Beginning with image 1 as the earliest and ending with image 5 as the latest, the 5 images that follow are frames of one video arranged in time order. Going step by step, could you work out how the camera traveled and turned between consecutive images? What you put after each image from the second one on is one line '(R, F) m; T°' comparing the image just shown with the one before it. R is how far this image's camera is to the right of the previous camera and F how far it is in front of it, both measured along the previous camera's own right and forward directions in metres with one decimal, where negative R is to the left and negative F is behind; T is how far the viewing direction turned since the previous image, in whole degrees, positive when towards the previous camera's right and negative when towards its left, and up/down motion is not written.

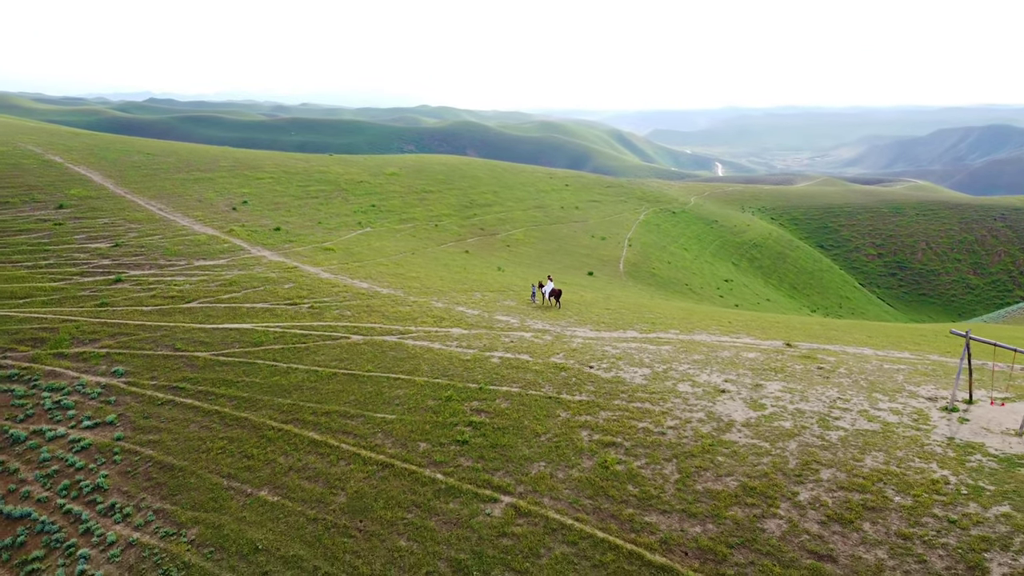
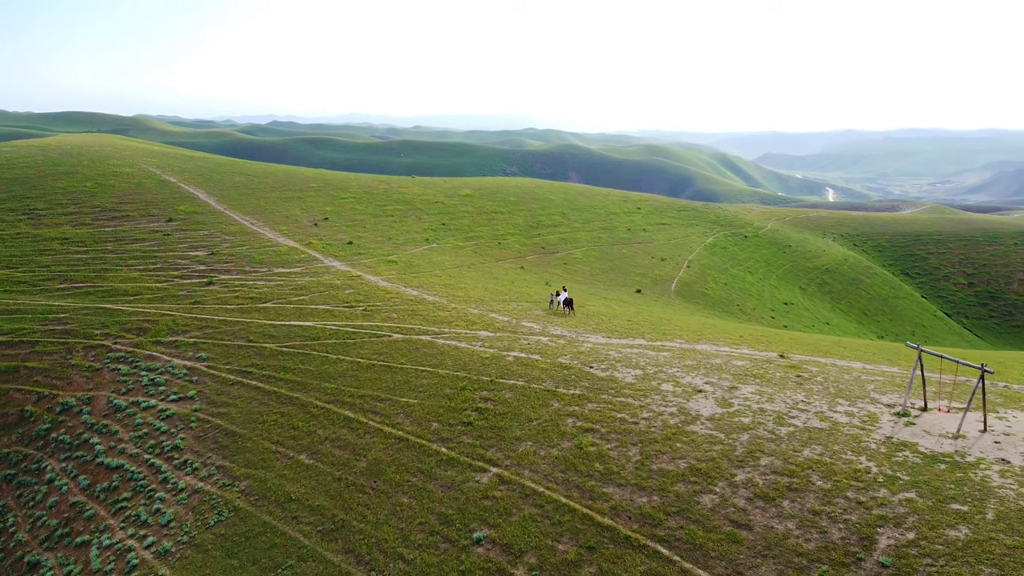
(+2.4, -2.7) m; -7°
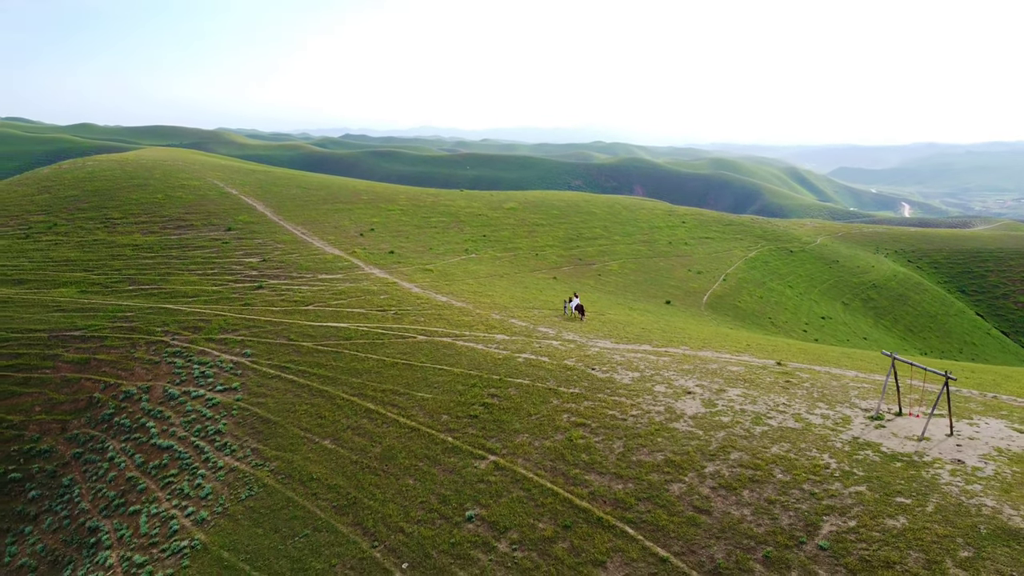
(+1.6, -1.8) m; -5°
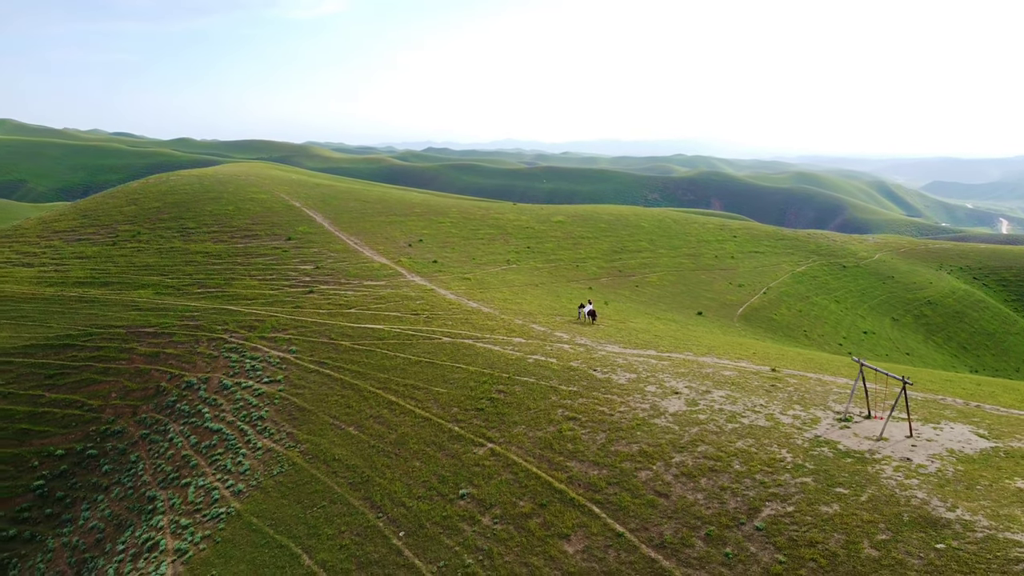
(+2.1, -2.1) m; -6°
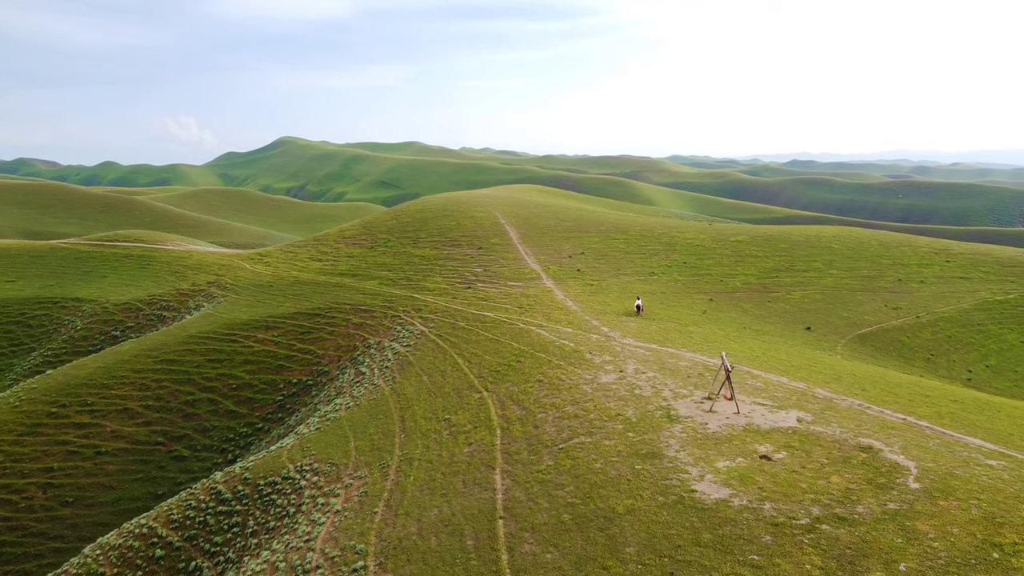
(+13.4, -6.4) m; -25°
